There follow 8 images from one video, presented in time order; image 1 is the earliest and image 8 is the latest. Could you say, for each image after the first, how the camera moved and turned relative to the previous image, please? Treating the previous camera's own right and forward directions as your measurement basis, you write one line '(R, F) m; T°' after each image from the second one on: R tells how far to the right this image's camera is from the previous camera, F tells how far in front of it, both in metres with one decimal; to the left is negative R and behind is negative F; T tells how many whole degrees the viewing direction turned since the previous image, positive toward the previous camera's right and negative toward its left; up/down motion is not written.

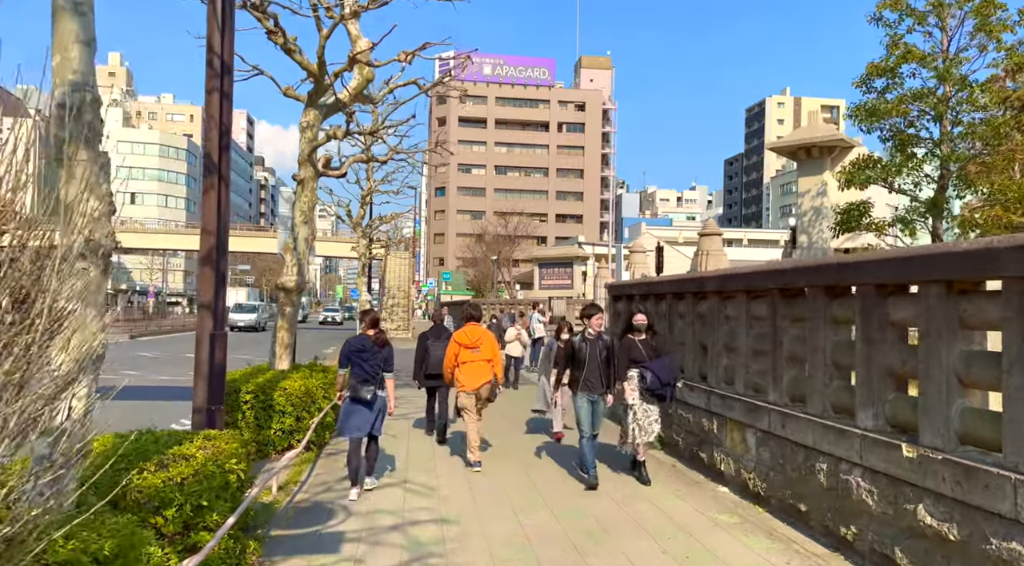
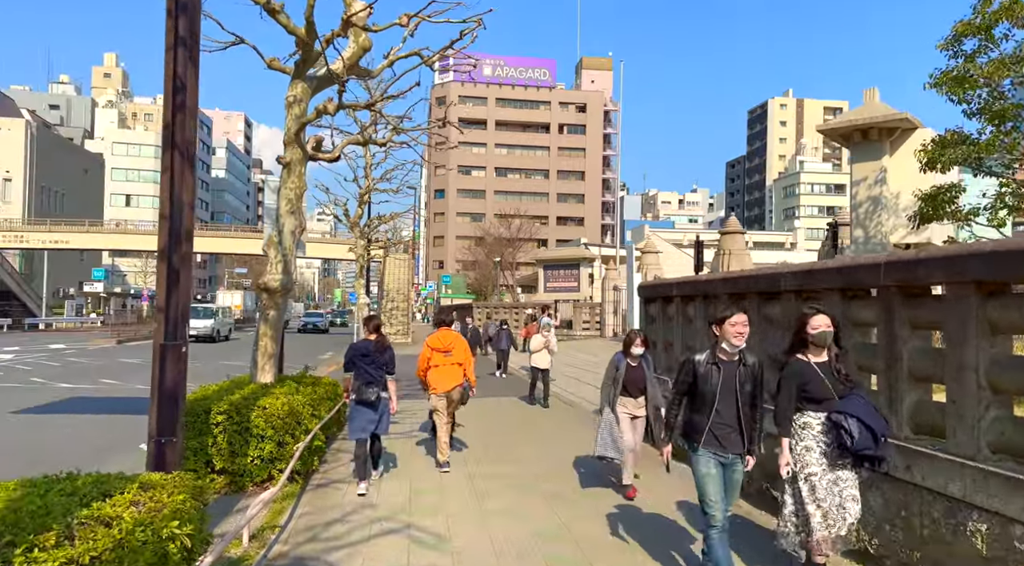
(-0.3, +1.4) m; 0°
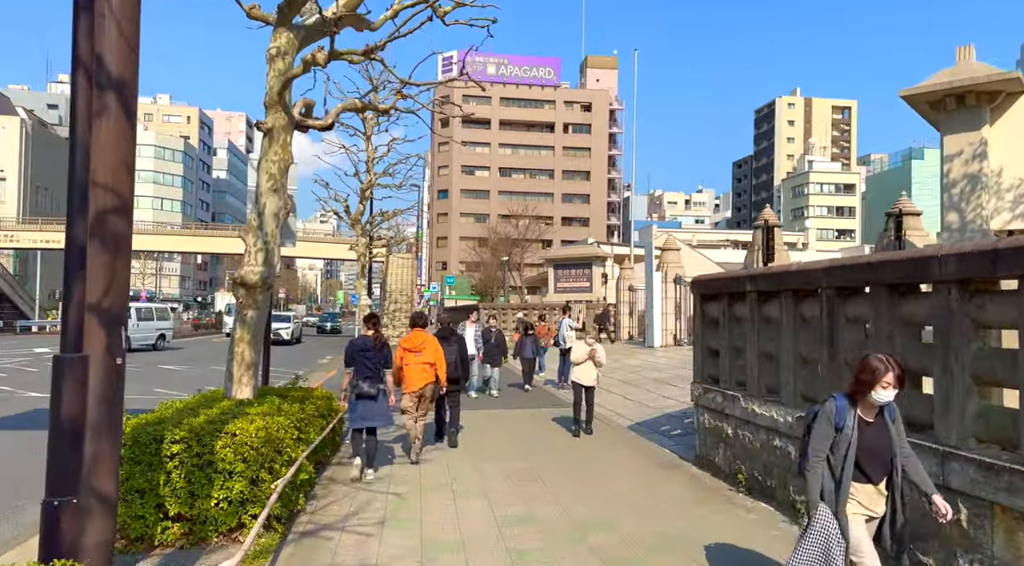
(-0.3, +1.6) m; 0°
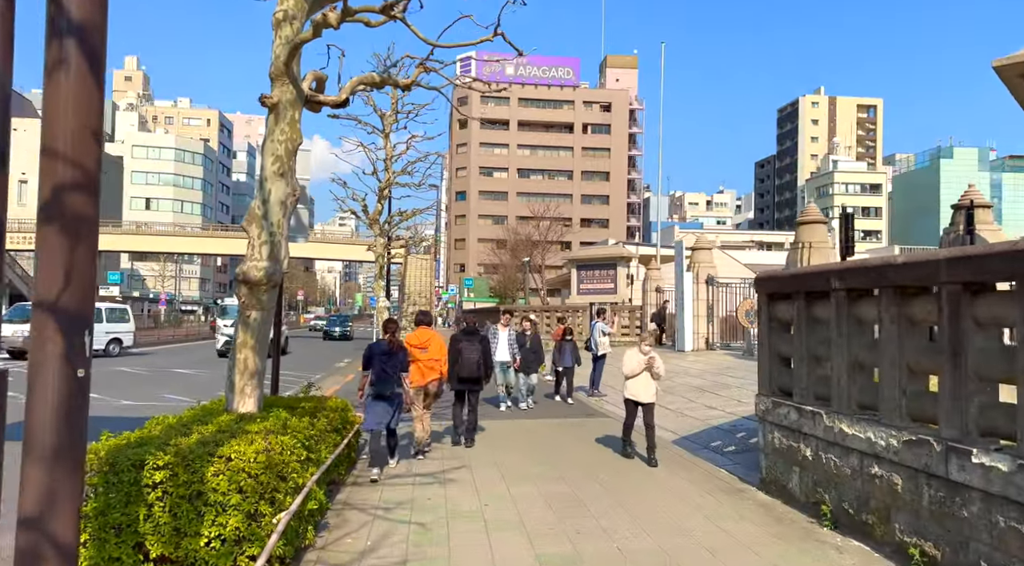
(-0.2, +1.0) m; -1°
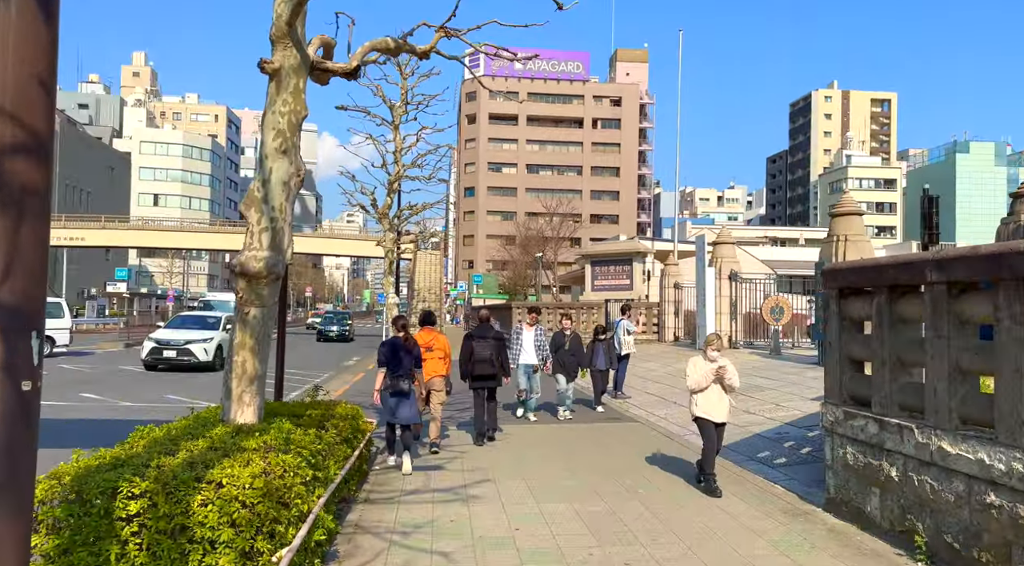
(-0.2, +0.8) m; -1°
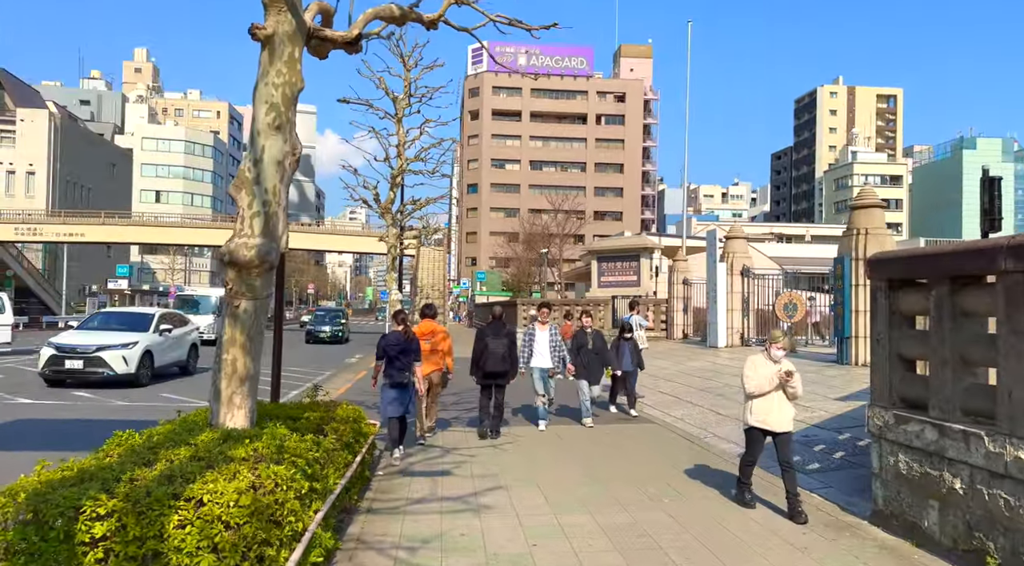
(-0.1, +0.5) m; 0°
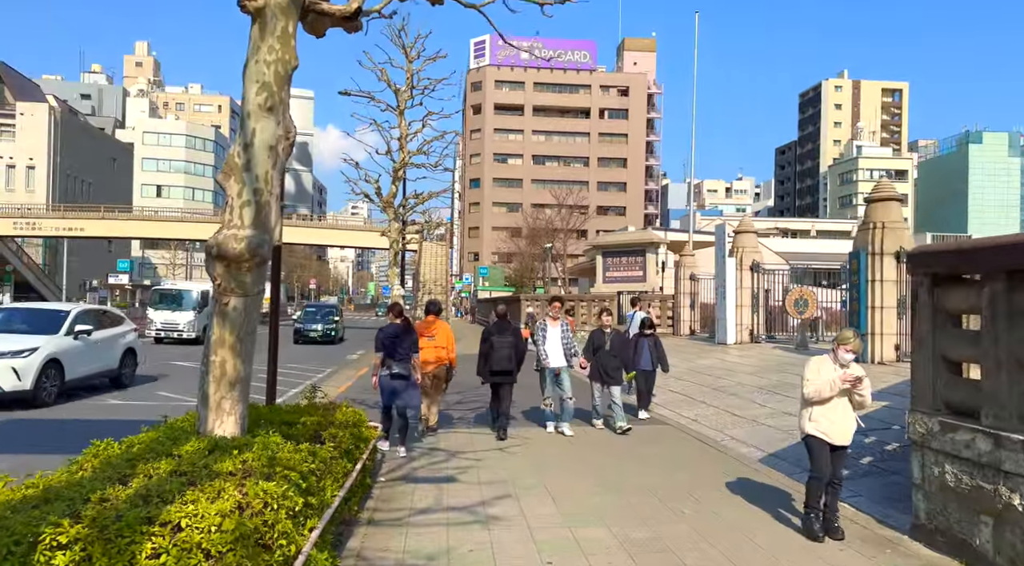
(-0.1, +0.4) m; 0°
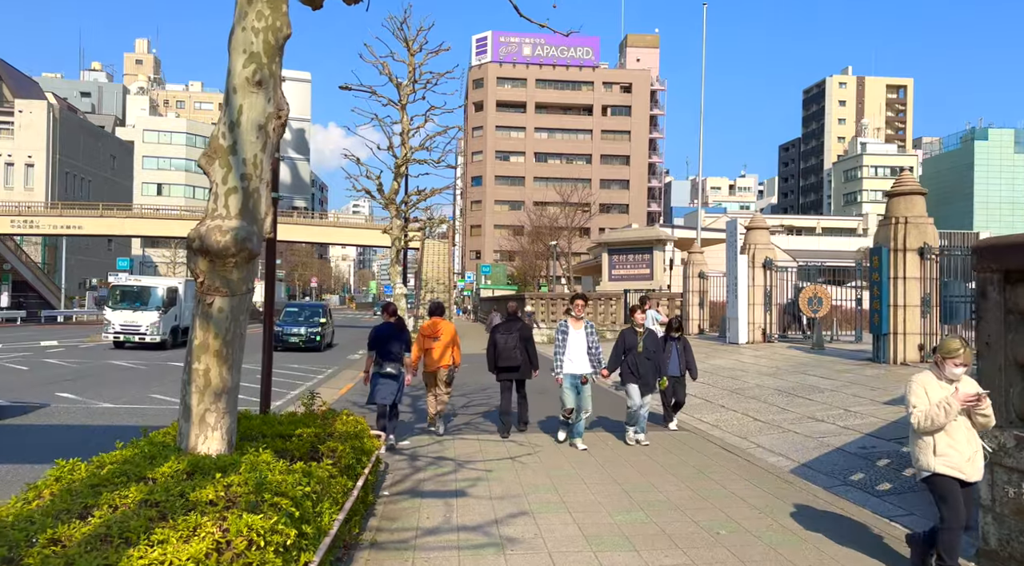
(-0.1, +0.6) m; 0°
